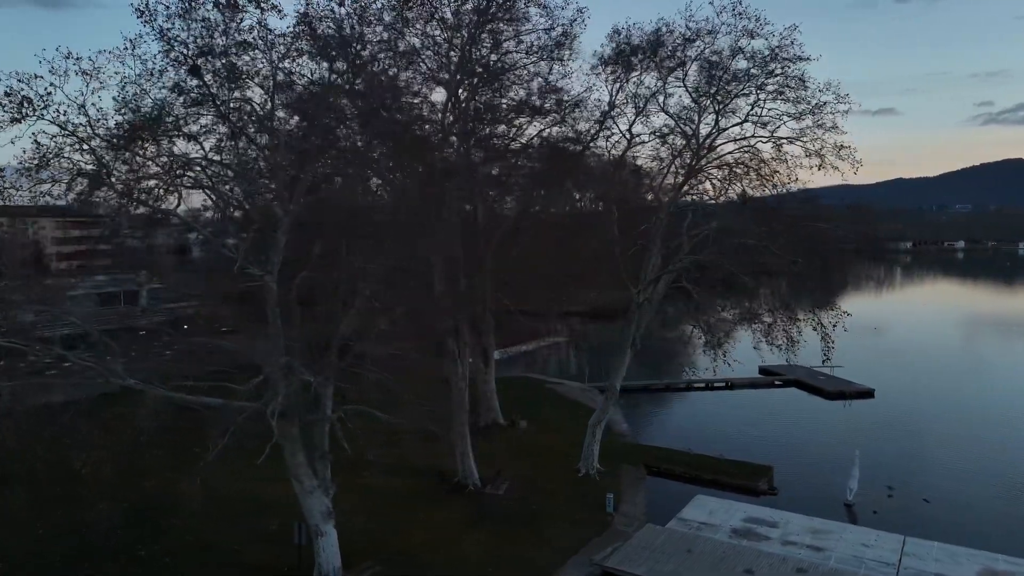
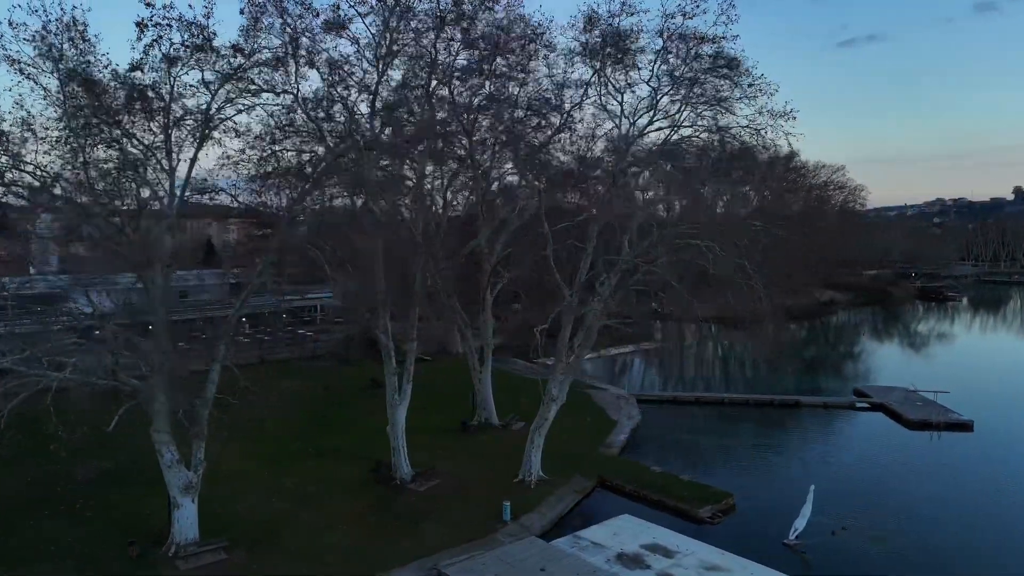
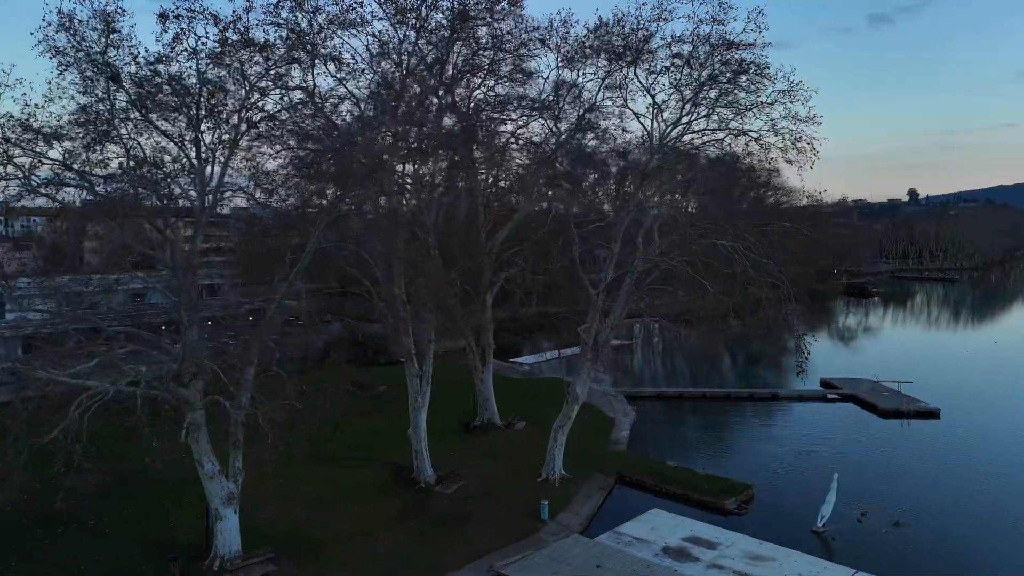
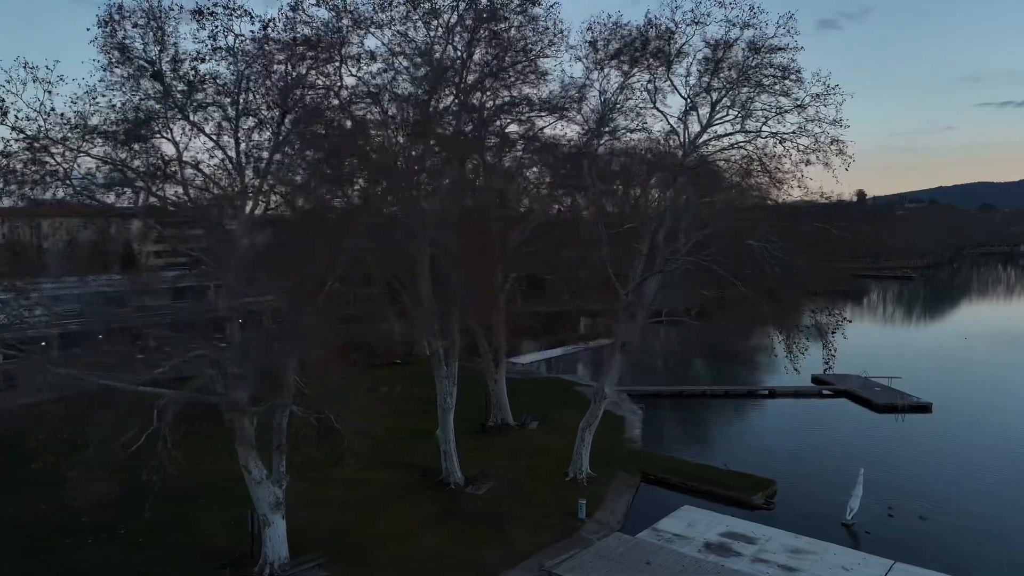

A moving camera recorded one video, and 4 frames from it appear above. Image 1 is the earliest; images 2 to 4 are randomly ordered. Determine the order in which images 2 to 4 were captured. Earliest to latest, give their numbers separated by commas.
4, 3, 2
